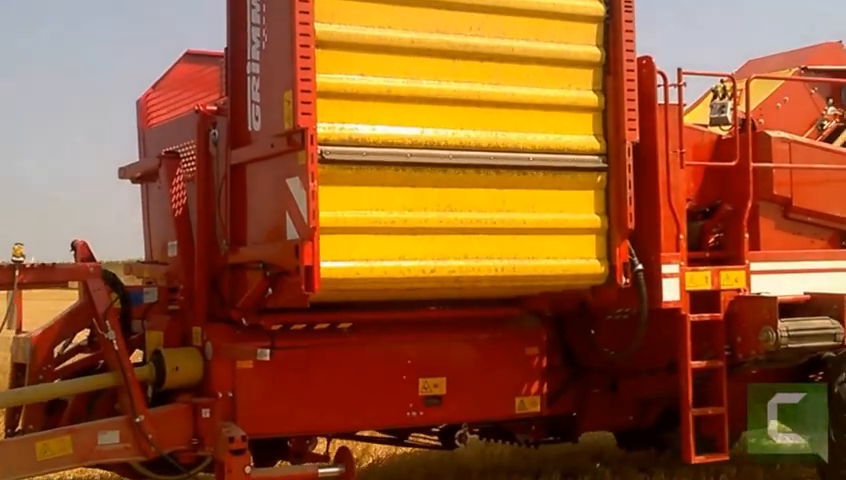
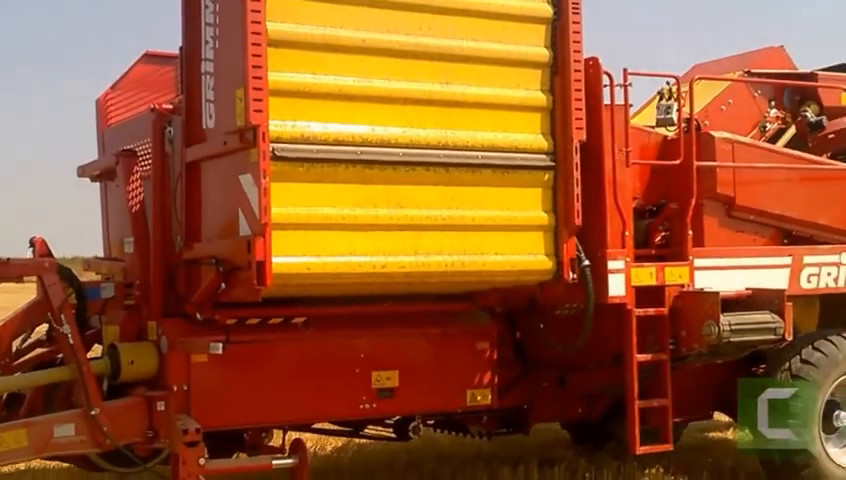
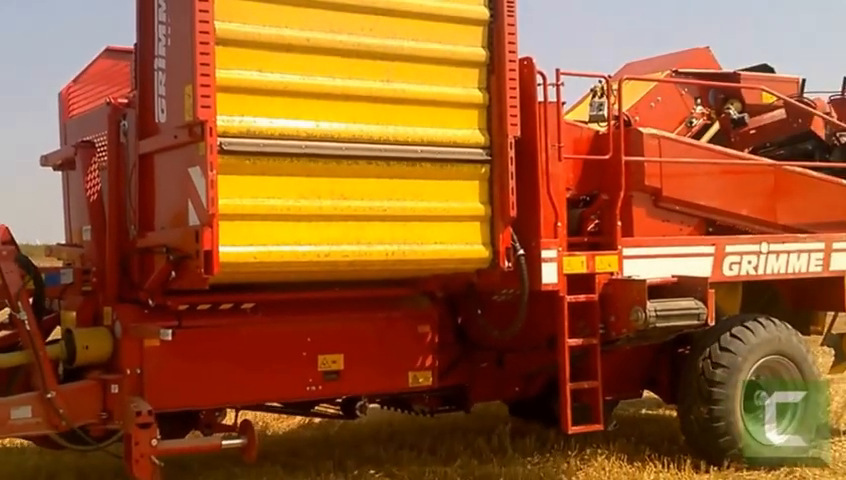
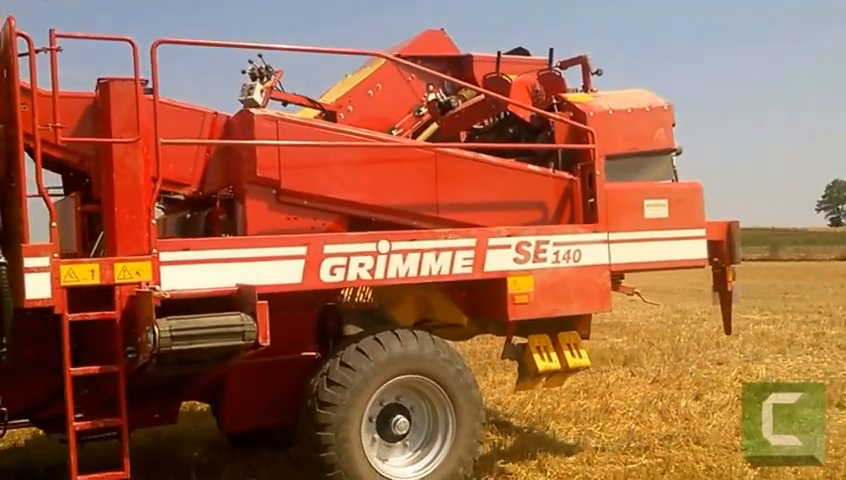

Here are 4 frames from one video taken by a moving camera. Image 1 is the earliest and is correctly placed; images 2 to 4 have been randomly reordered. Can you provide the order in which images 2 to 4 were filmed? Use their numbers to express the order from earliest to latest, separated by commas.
2, 3, 4
